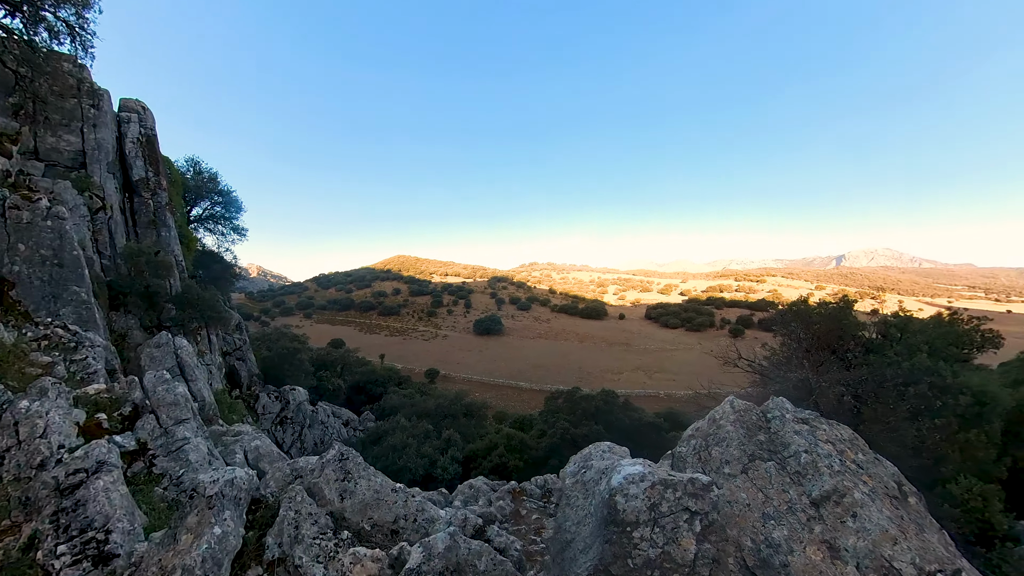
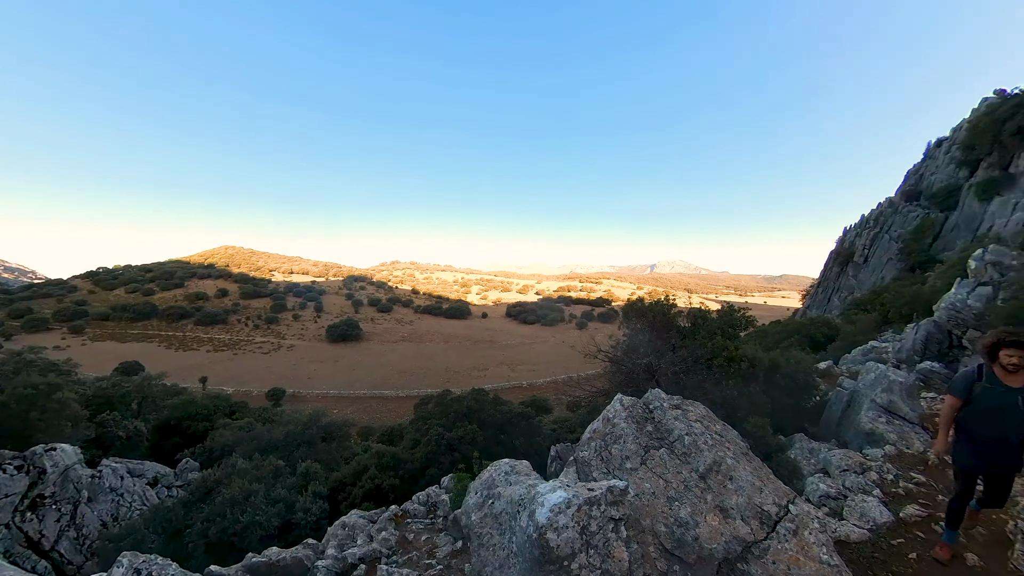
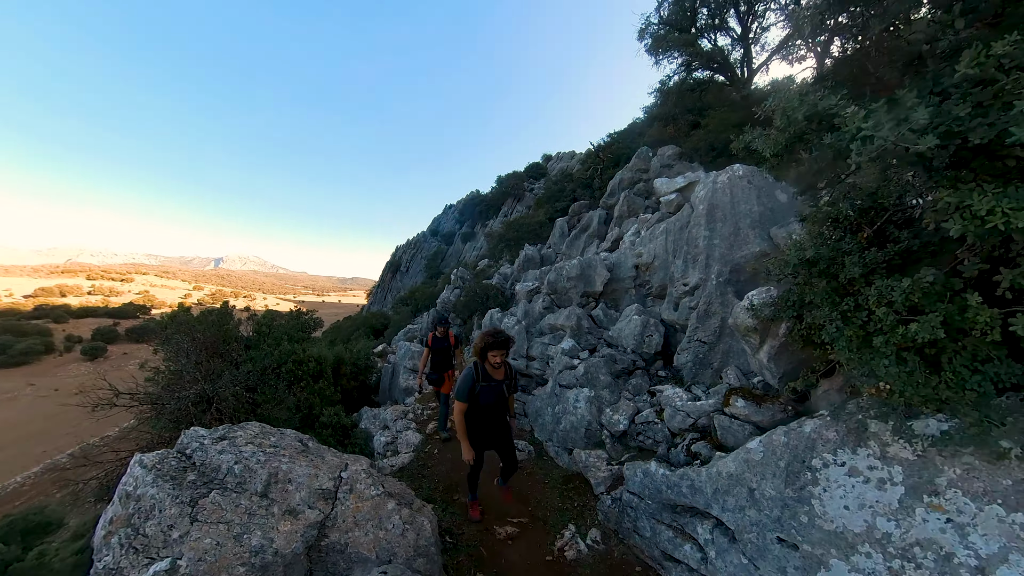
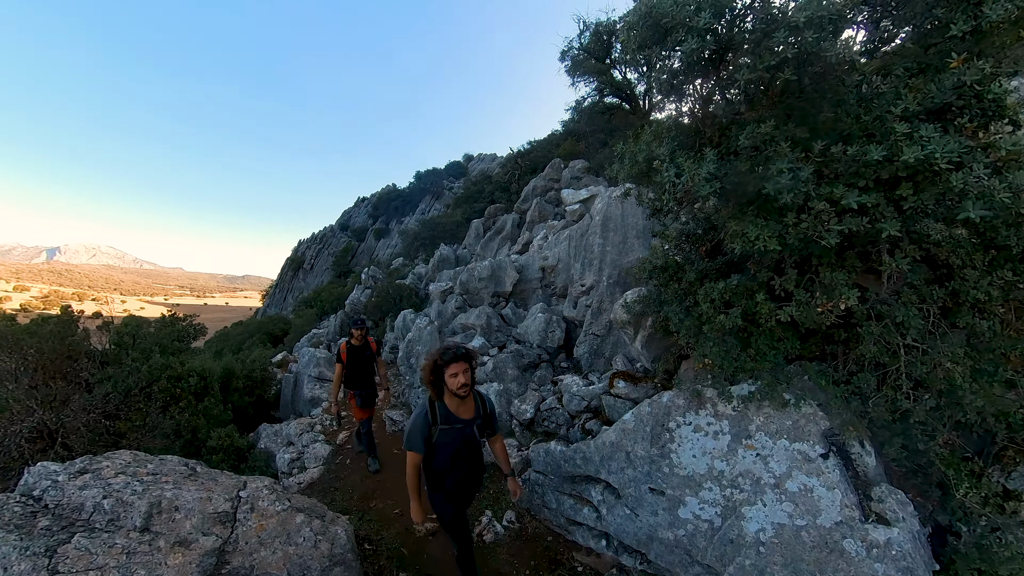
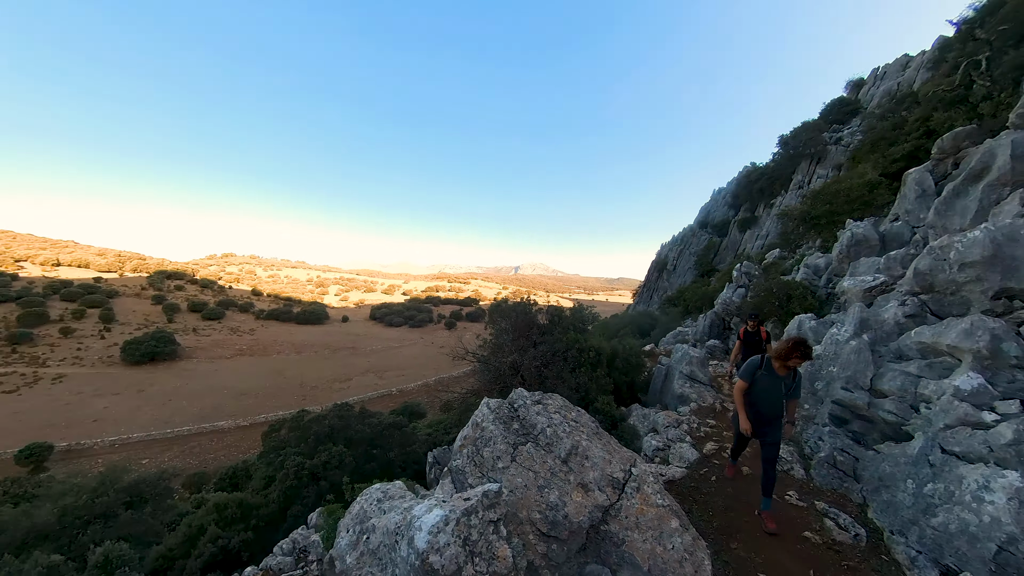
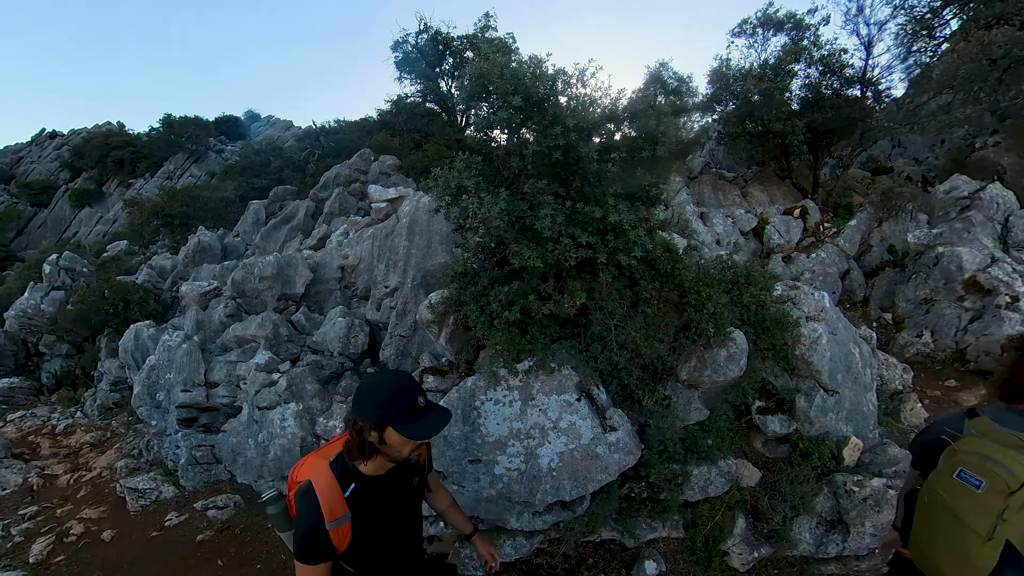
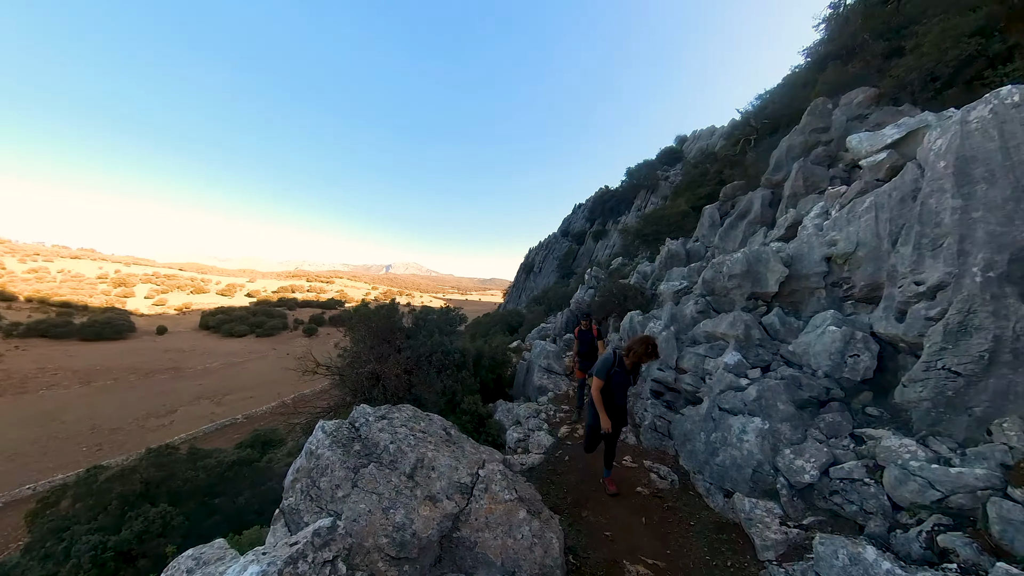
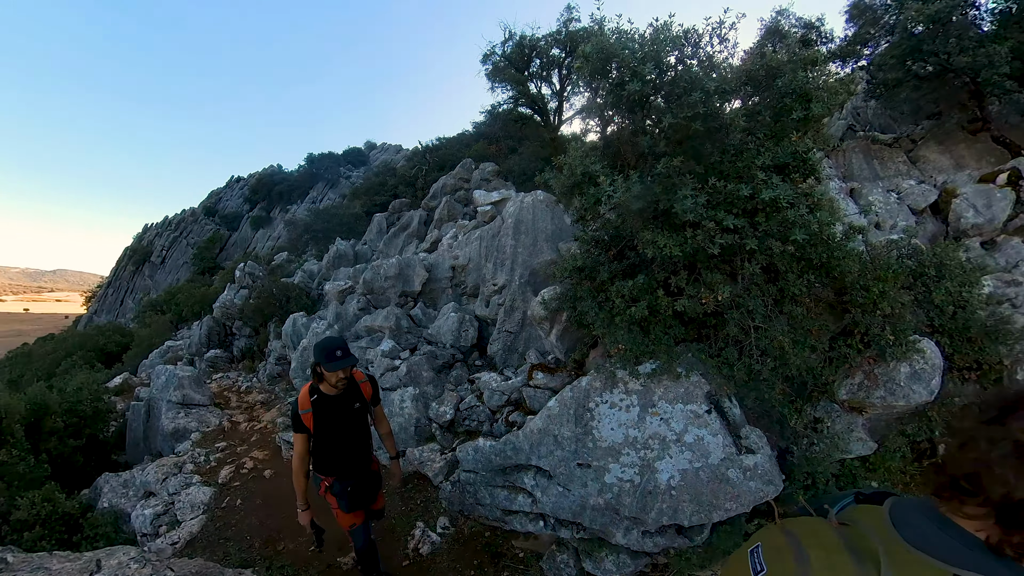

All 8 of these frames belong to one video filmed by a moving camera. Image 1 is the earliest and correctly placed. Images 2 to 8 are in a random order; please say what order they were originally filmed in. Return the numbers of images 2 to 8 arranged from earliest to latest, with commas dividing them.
2, 5, 7, 3, 4, 8, 6
